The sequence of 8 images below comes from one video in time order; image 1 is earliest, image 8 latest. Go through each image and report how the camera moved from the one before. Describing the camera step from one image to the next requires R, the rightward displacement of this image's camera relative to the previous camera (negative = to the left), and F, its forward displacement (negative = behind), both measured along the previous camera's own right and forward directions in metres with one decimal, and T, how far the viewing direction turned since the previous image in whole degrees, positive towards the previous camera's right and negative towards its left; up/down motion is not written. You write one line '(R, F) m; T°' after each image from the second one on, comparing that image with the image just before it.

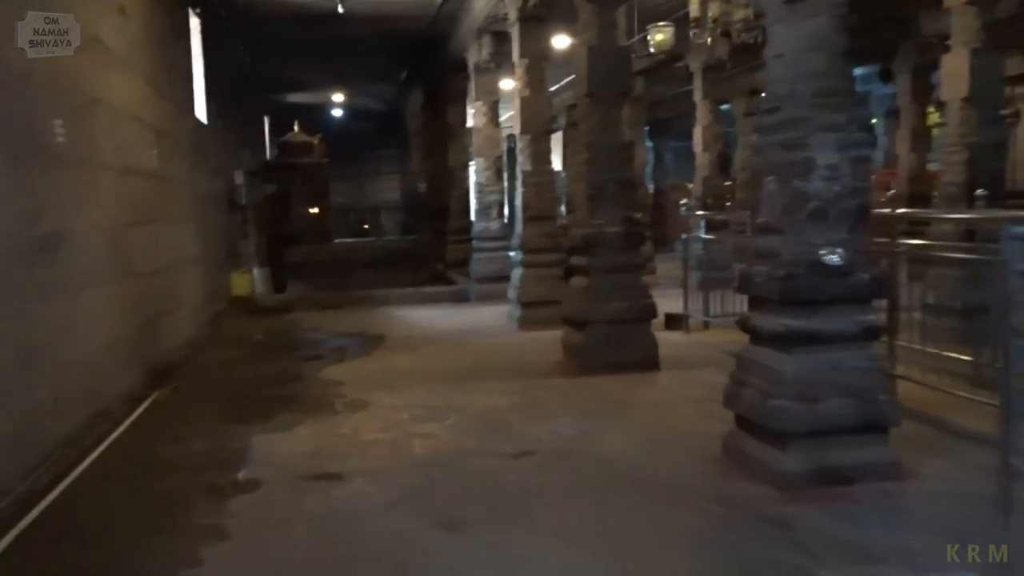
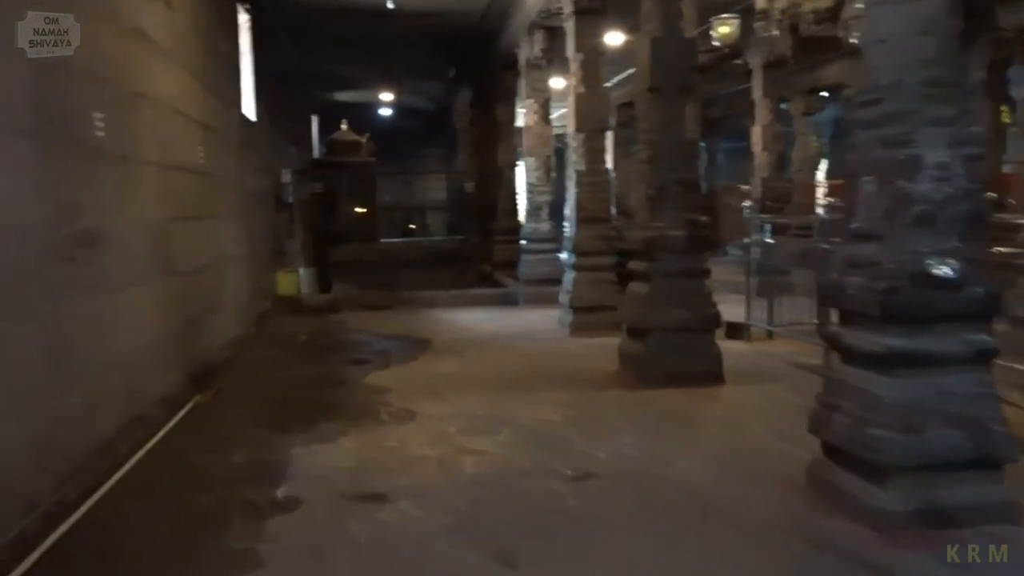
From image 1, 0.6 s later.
(-0.1, +0.3) m; -3°
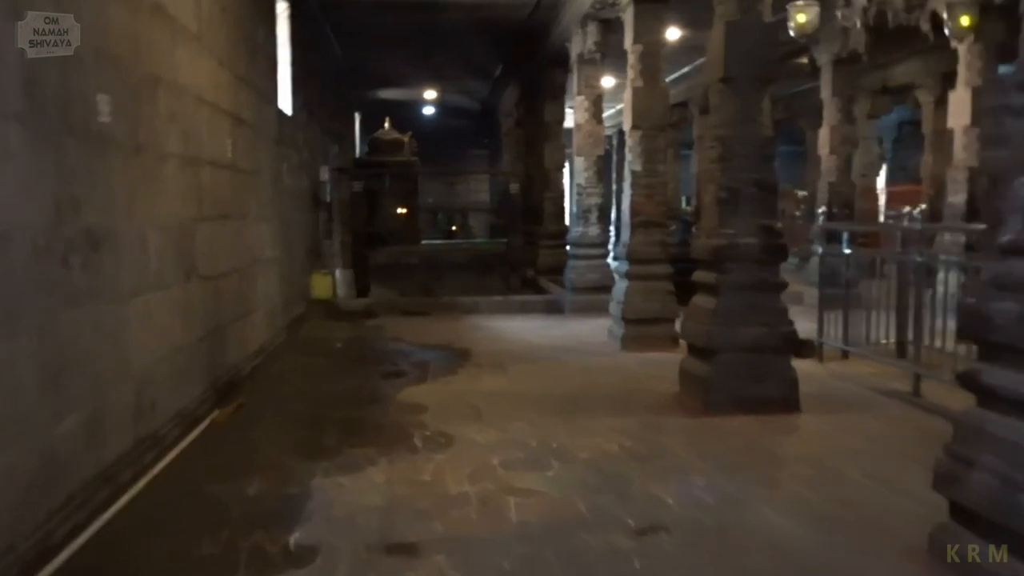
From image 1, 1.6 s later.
(-0.1, +0.5) m; -3°
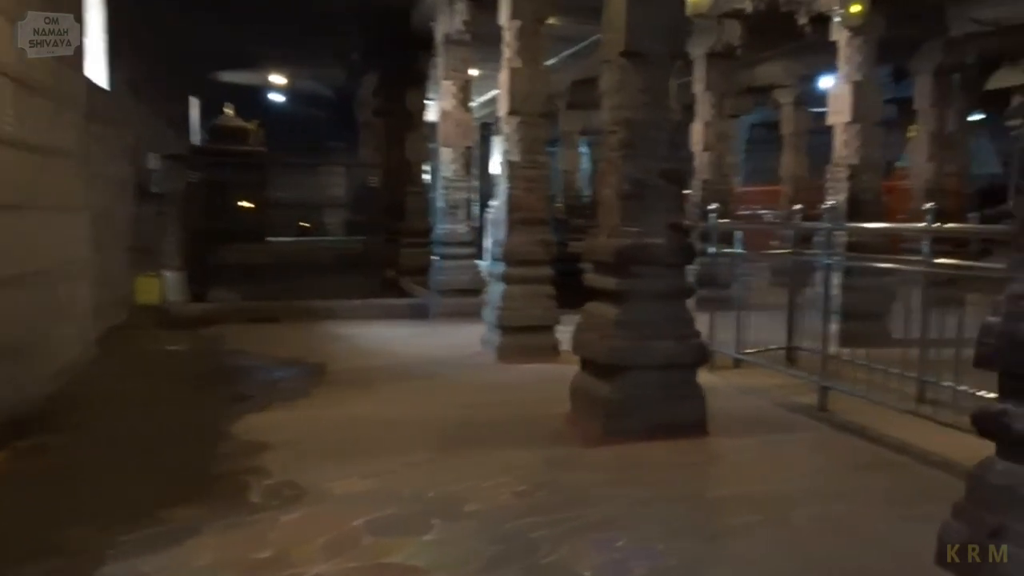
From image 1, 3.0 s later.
(0.0, +0.7) m; +10°
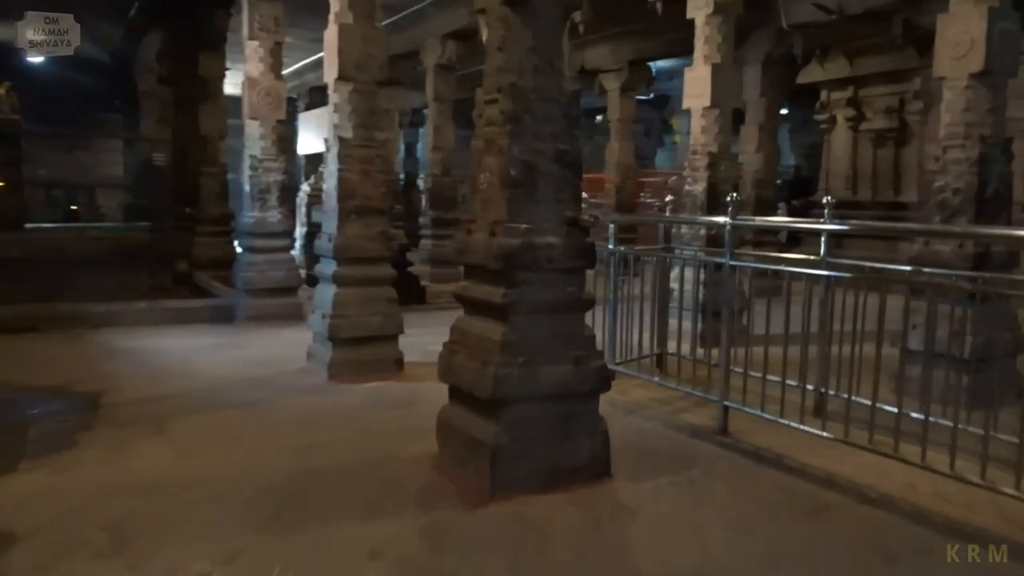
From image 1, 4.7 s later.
(-0.2, +0.9) m; +14°
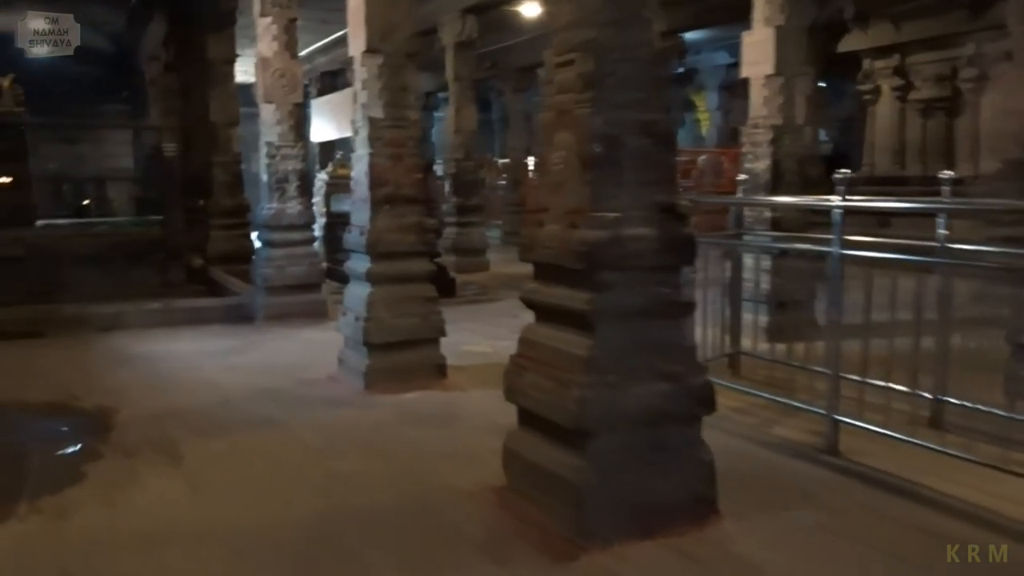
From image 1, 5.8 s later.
(-0.2, +0.5) m; -1°
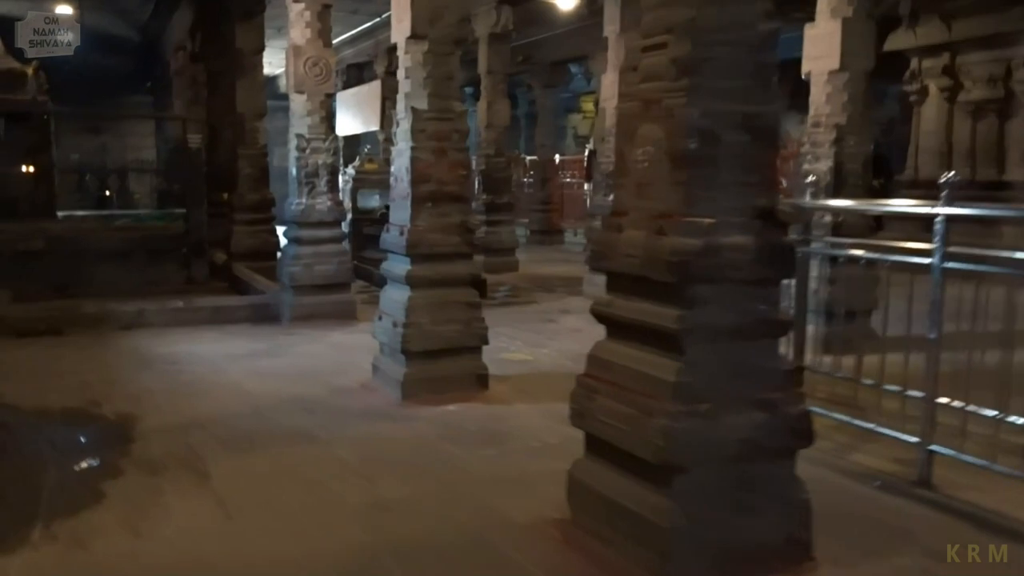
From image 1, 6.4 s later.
(-0.2, +0.3) m; -1°
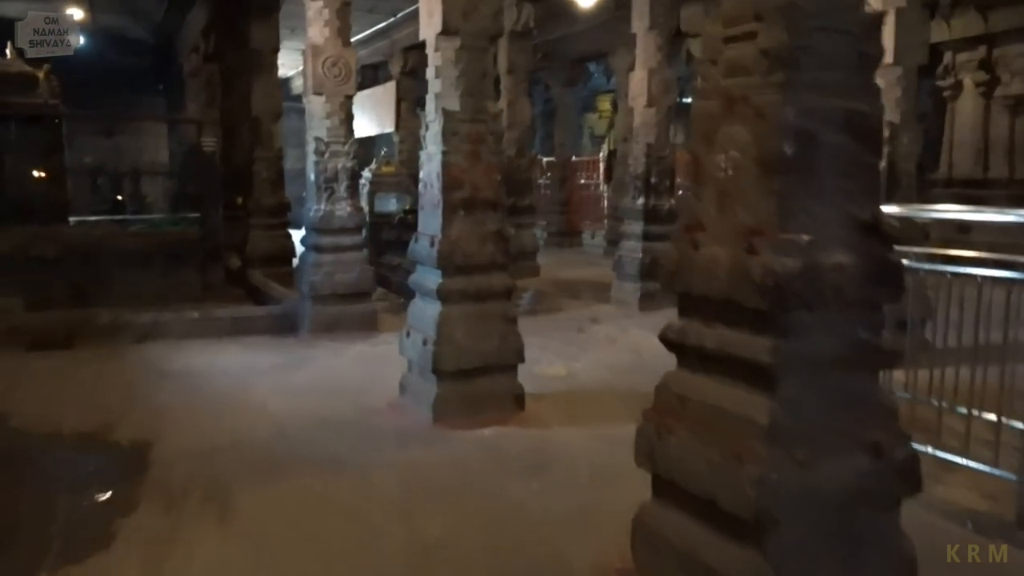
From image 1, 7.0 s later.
(-0.1, +0.3) m; -1°
